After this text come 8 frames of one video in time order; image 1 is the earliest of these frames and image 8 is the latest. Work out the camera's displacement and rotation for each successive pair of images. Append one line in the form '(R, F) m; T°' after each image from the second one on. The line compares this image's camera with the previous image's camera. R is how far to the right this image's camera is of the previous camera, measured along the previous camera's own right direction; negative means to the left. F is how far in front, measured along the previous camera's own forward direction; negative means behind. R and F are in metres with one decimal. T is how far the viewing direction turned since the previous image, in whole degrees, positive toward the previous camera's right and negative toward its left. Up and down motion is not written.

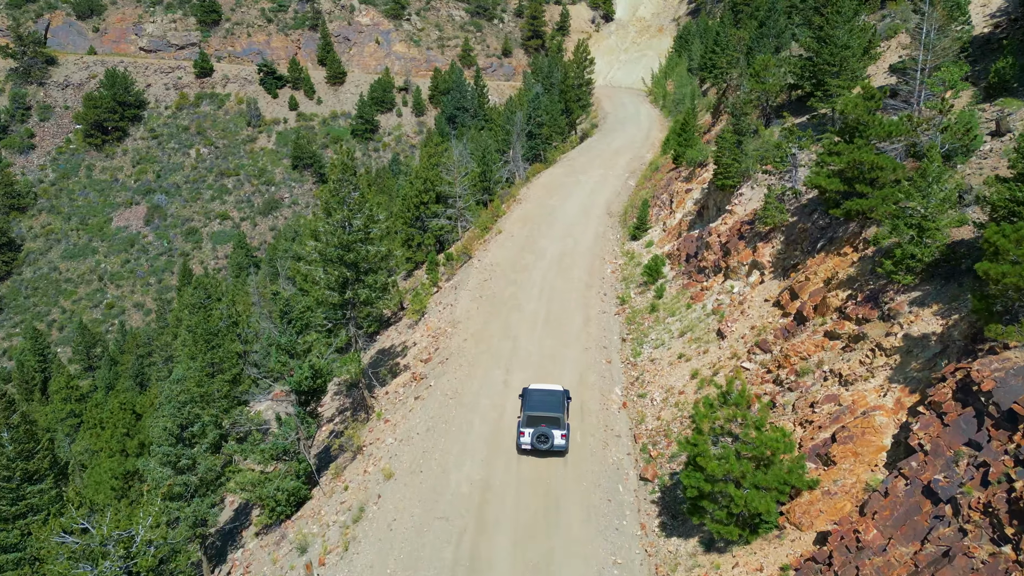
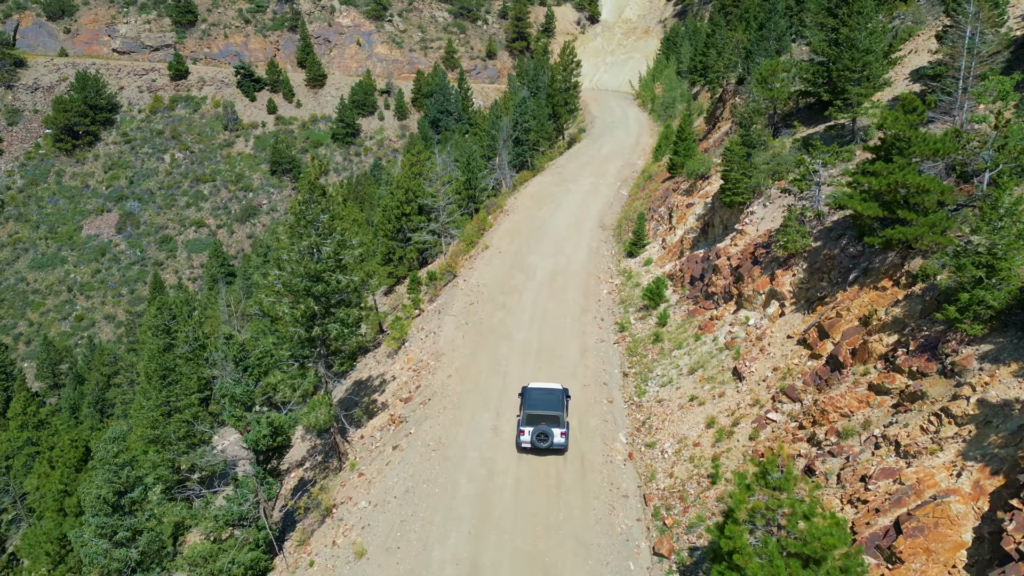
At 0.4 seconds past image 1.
(-0.1, +2.6) m; +1°
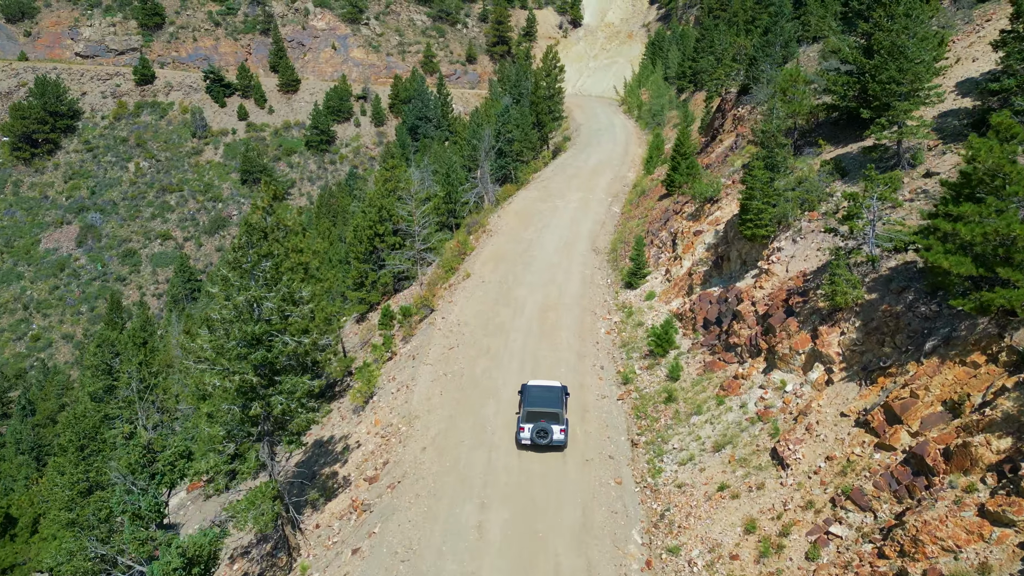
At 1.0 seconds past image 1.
(-0.1, +3.9) m; +1°
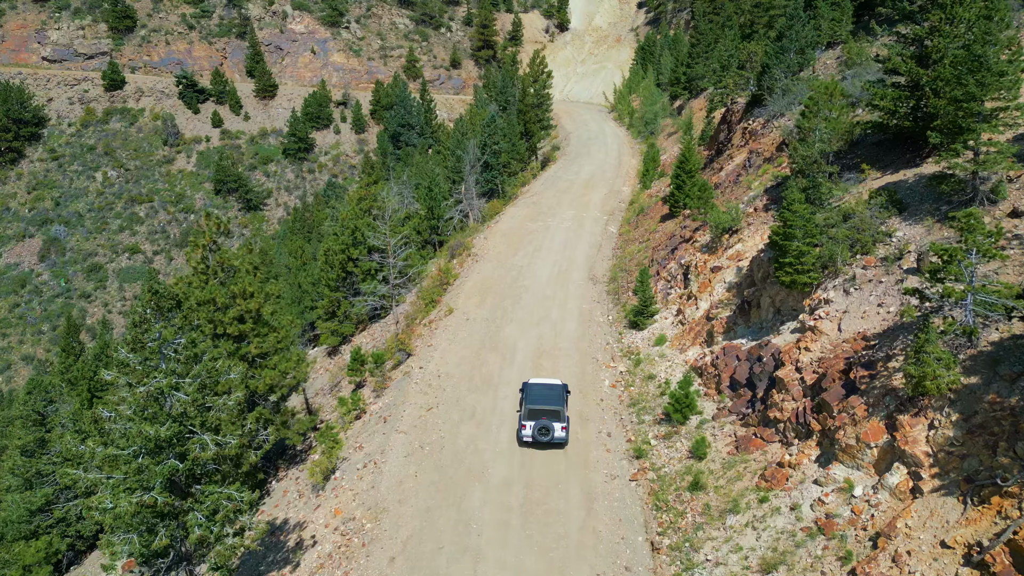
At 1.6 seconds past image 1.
(-0.1, +3.9) m; +1°
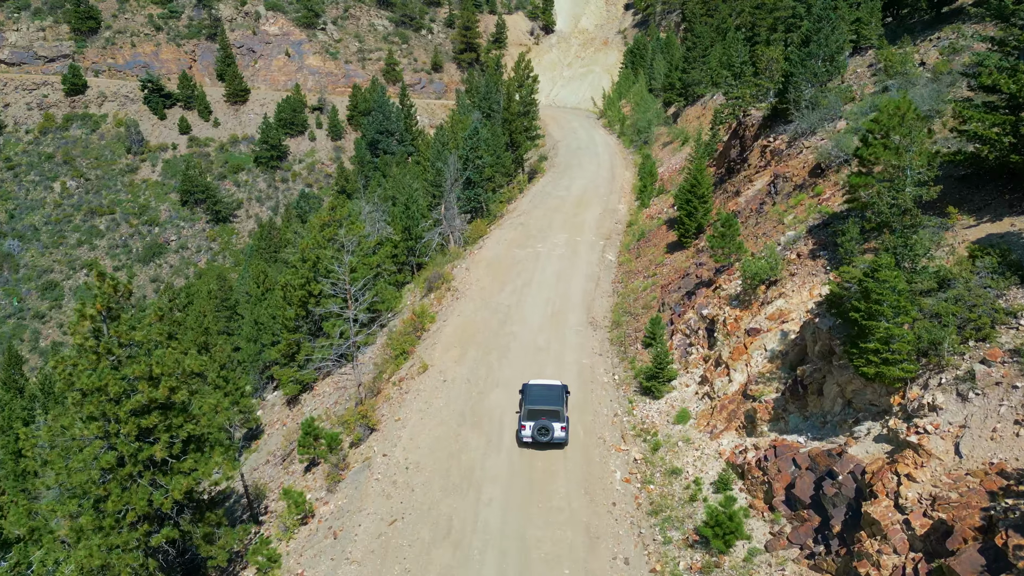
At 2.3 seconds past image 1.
(0.0, +4.9) m; +1°
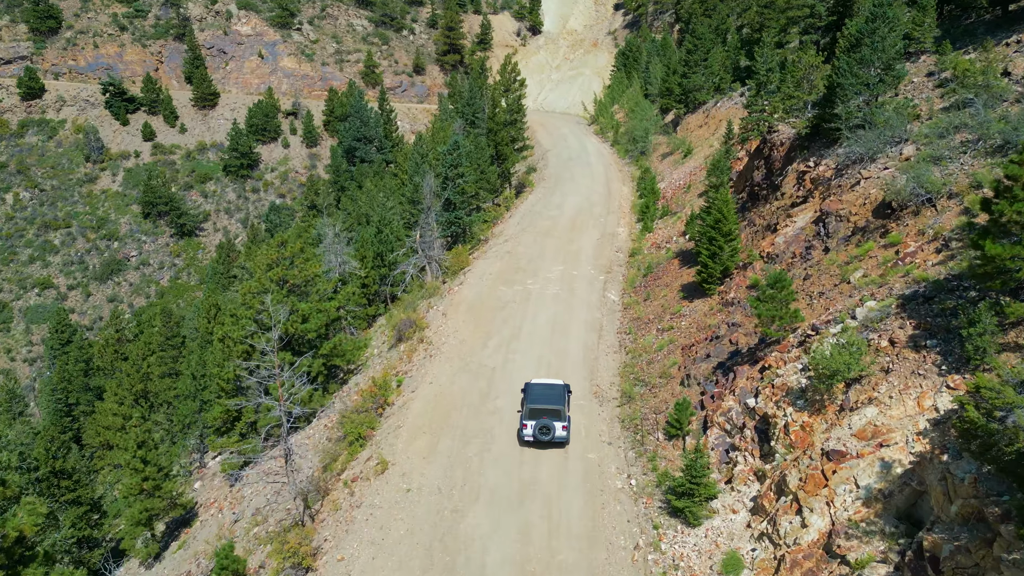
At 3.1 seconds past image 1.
(+0.1, +5.6) m; +1°
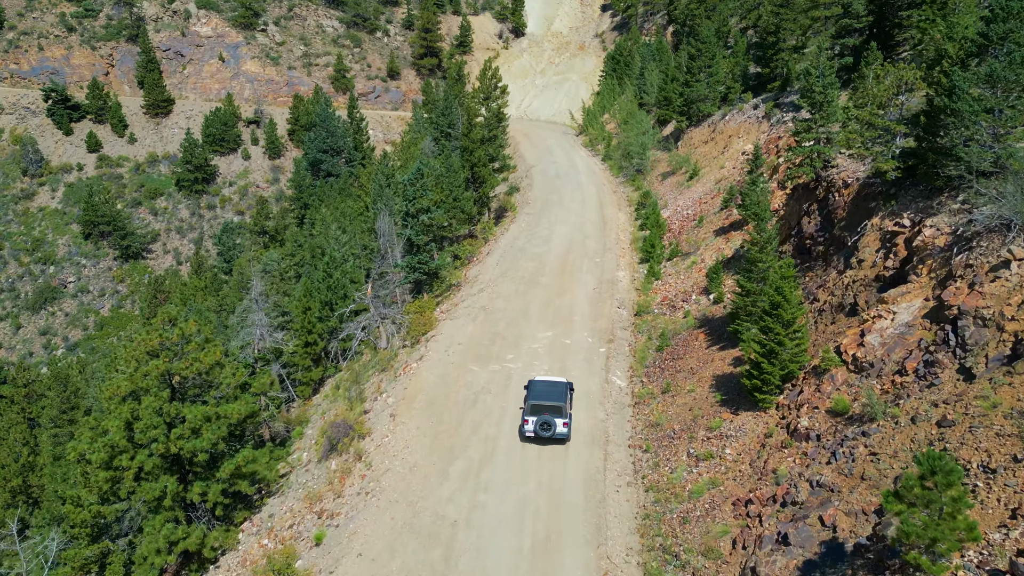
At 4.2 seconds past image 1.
(+0.4, +7.7) m; +1°
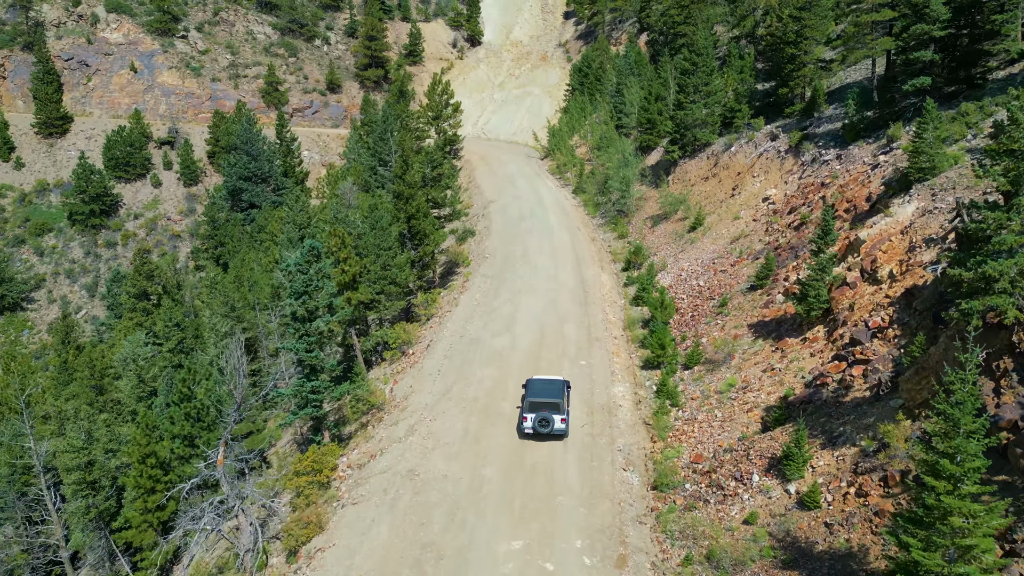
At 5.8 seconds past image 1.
(+0.5, +11.3) m; +3°
